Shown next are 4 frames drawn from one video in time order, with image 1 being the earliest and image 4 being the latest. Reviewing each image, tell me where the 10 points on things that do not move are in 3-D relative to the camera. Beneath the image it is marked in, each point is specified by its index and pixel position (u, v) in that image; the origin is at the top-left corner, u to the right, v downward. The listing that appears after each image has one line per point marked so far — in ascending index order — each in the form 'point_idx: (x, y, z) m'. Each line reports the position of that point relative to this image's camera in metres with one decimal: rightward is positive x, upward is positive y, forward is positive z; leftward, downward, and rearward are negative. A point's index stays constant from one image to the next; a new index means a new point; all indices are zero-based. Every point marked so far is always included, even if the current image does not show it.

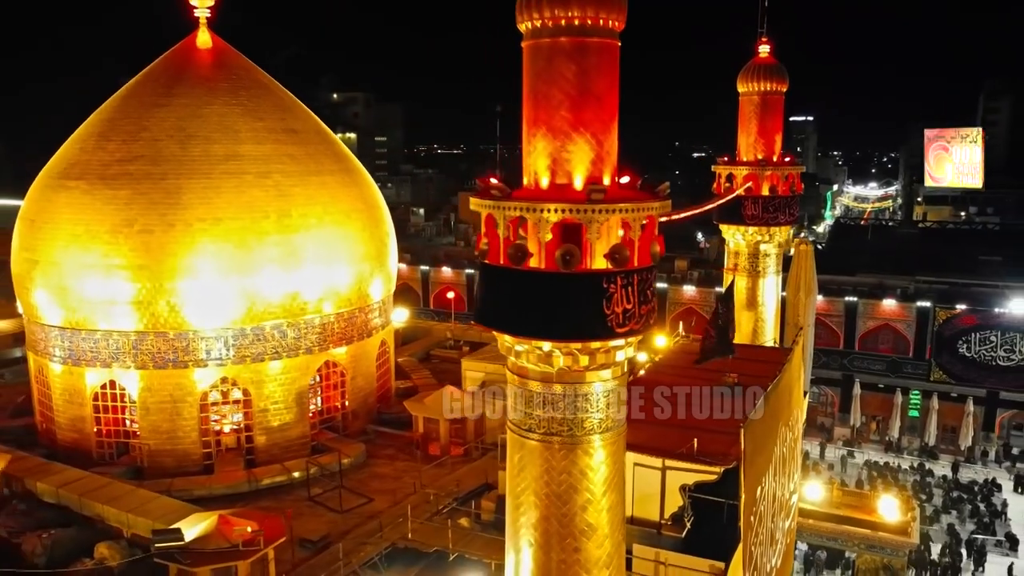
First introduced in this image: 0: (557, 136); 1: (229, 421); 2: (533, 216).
0: (+0.3, +0.9, +5.2) m
1: (-3.4, -1.6, +10.1) m
2: (+0.1, +0.4, +5.1) m
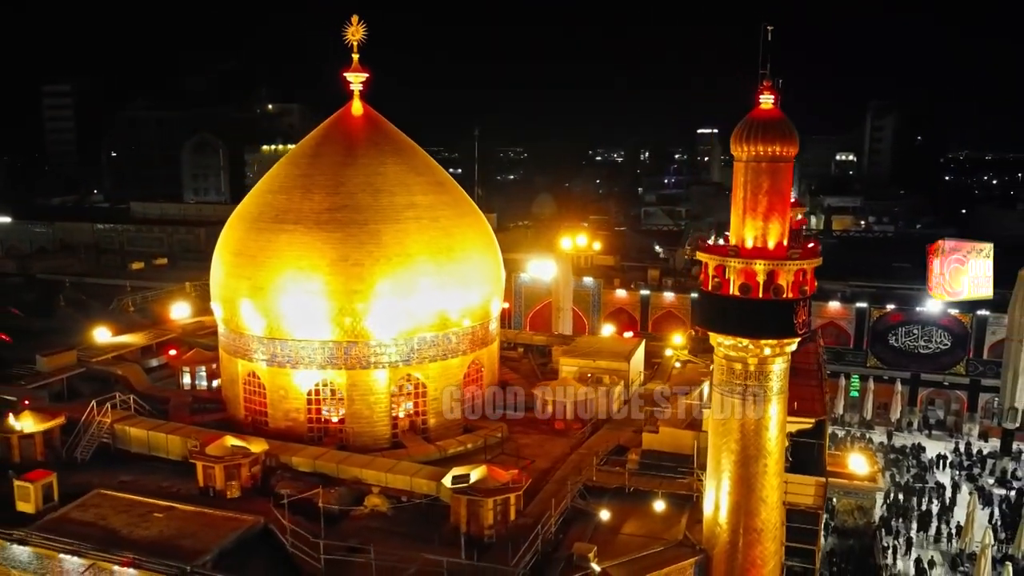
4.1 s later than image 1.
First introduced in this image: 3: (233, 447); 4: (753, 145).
0: (+2.6, +0.7, +8.7) m
1: (-1.7, -1.9, +13.1) m
2: (+2.4, +0.2, +8.6) m
3: (-3.8, -2.1, +11.4) m
4: (+2.5, +1.5, +8.6) m
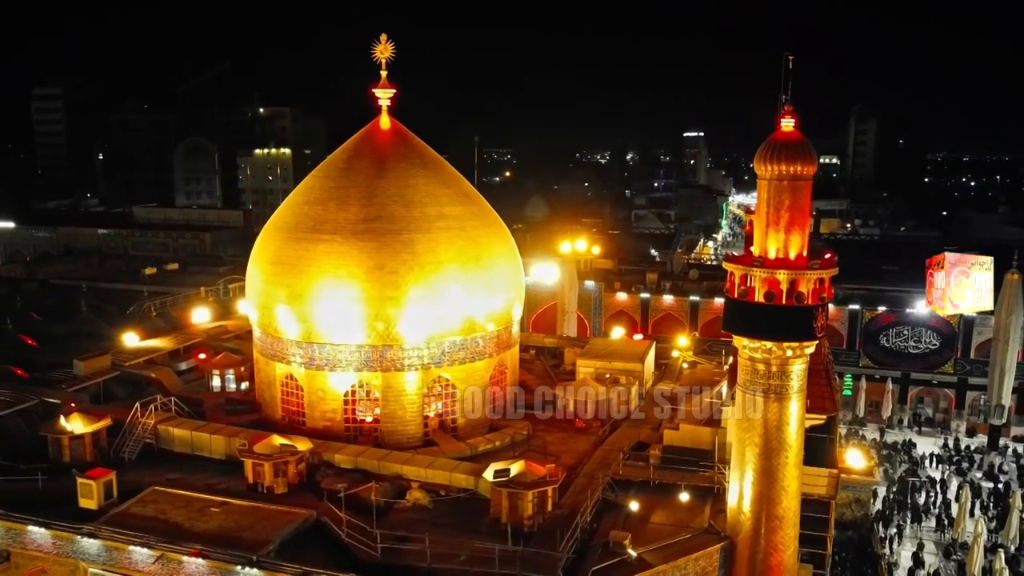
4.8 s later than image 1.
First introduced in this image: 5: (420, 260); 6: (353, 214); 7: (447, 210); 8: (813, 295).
0: (+3.0, +0.6, +9.5) m
1: (-1.3, -2.0, +13.8) m
2: (+2.9, +0.1, +9.4) m
3: (-3.3, -2.2, +12.0) m
4: (+2.9, +1.4, +9.4) m
5: (-1.5, +0.4, +13.2) m
6: (-2.6, +1.2, +13.4) m
7: (-1.1, +1.3, +13.8) m
8: (+3.4, -0.1, +9.4) m
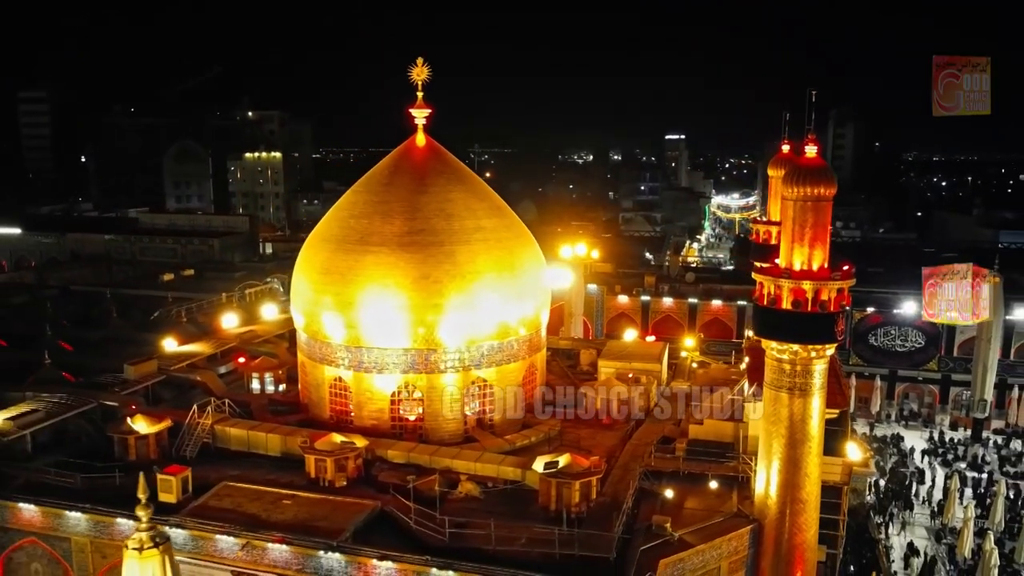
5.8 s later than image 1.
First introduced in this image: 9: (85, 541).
0: (+3.7, +0.5, +10.7) m
1: (-0.7, -2.1, +14.9) m
2: (+3.6, 0.0, +10.5) m
3: (-2.7, -2.4, +13.0) m
4: (+3.6, +1.3, +10.6) m
5: (-0.9, +0.3, +14.3) m
6: (-2.0, +1.0, +14.4) m
7: (-0.5, +1.2, +14.9) m
8: (+4.1, -0.2, +10.6) m
9: (-6.0, -3.5, +11.8) m
